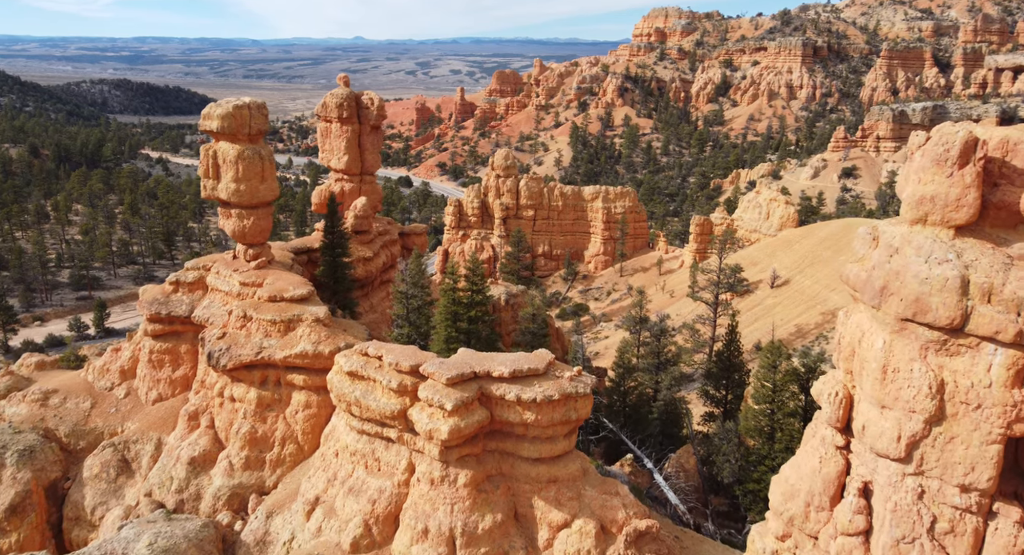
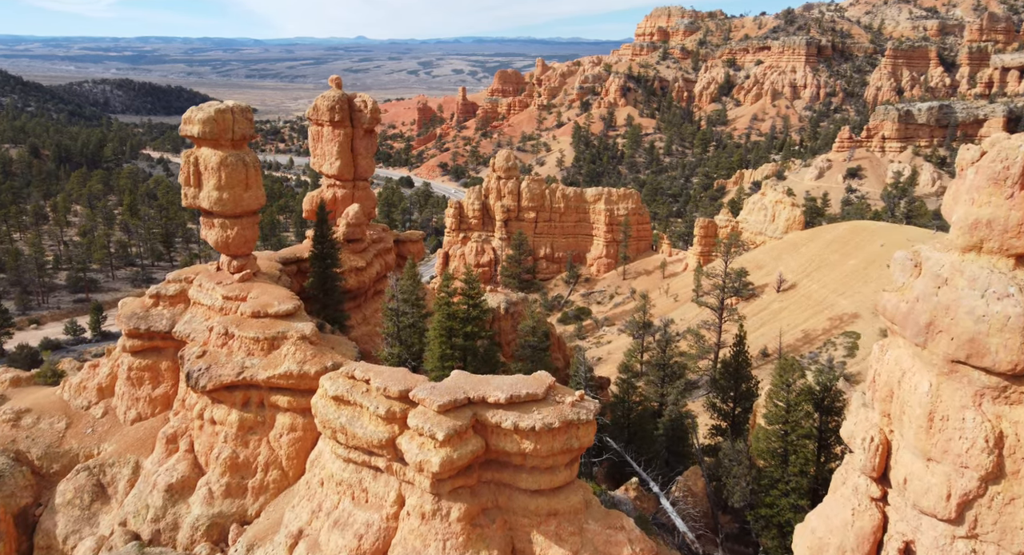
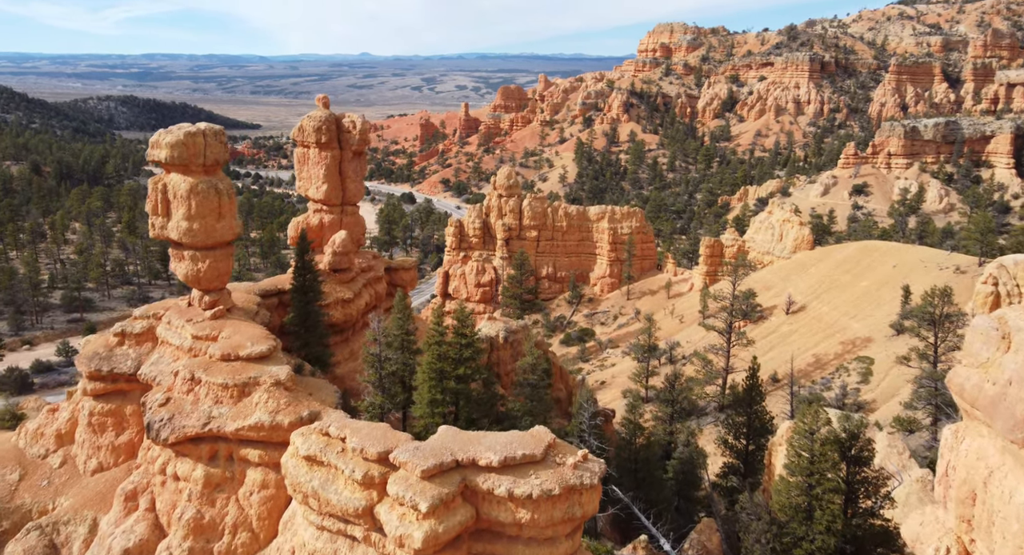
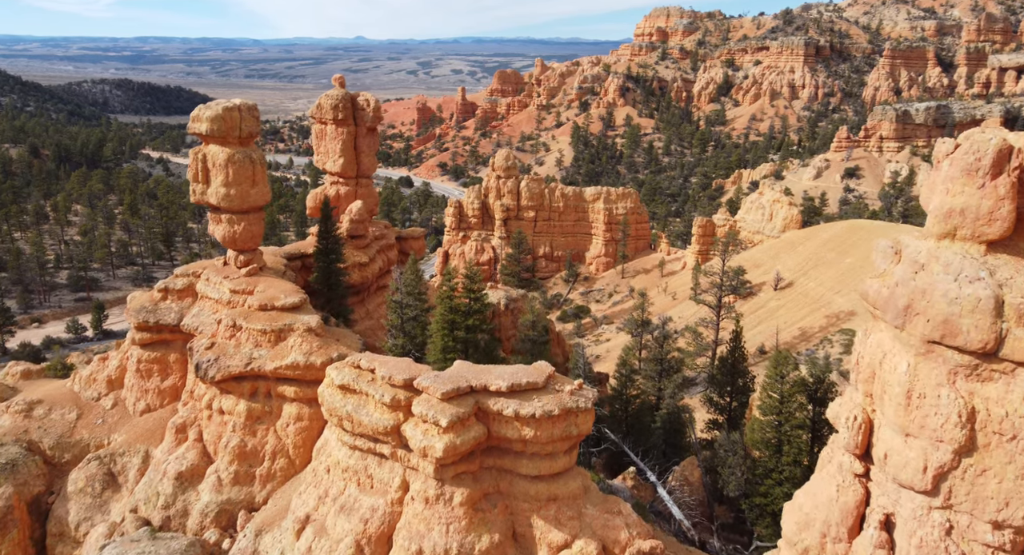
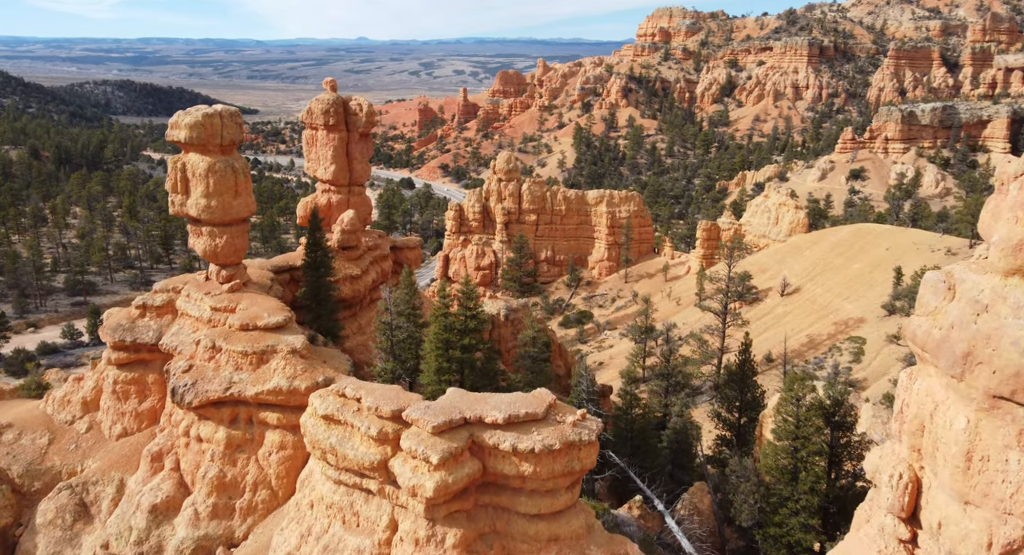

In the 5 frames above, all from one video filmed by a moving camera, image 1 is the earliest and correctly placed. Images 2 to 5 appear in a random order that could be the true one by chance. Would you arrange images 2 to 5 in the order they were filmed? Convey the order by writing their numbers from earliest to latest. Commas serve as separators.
4, 2, 5, 3
